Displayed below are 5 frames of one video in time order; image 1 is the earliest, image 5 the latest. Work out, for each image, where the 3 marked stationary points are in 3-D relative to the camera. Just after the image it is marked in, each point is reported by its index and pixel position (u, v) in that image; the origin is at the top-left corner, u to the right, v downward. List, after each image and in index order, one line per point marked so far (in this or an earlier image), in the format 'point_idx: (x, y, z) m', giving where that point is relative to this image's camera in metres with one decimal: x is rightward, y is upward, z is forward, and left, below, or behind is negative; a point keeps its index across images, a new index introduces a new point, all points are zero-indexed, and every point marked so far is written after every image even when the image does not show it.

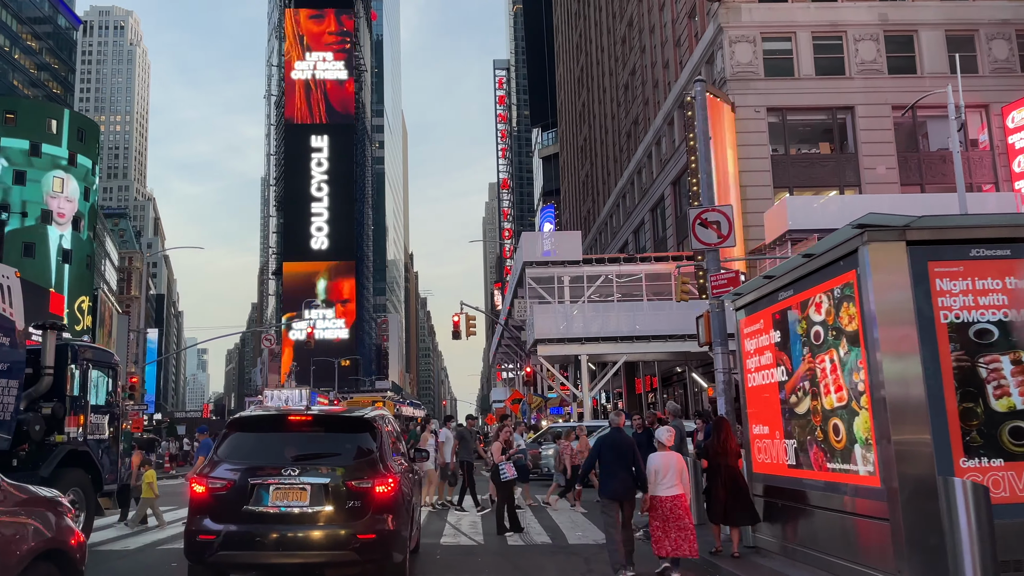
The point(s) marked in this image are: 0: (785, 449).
0: (+2.9, -1.7, +8.8) m
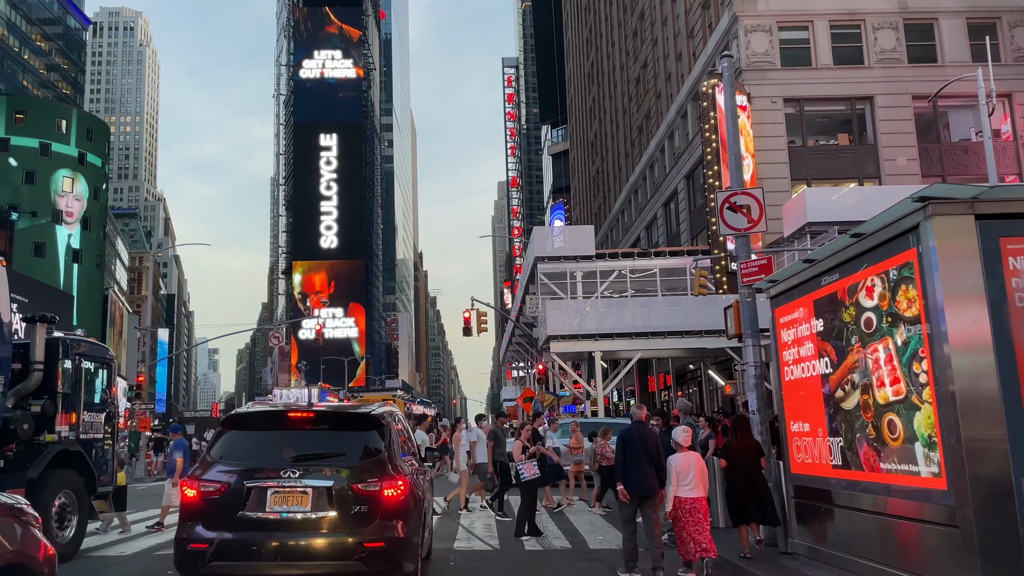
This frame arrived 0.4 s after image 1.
0: (+3.1, -1.5, +8.1) m
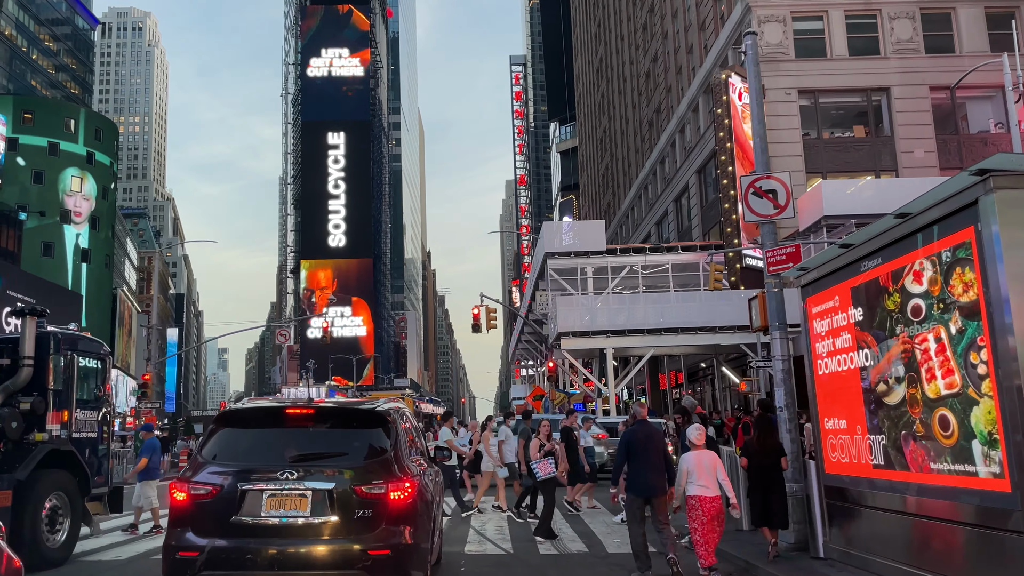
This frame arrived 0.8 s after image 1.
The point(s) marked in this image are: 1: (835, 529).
0: (+3.2, -1.4, +7.6) m
1: (+3.4, -2.5, +8.7) m
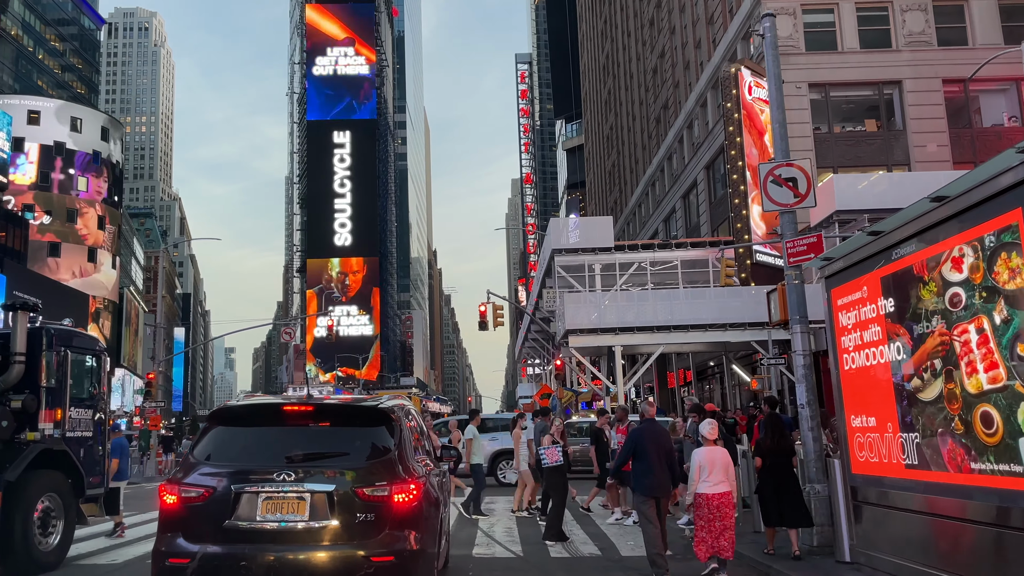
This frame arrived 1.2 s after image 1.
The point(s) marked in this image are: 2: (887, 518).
0: (+3.3, -1.3, +7.2) m
1: (+3.5, -2.4, +8.3) m
2: (+3.4, -2.1, +7.7) m
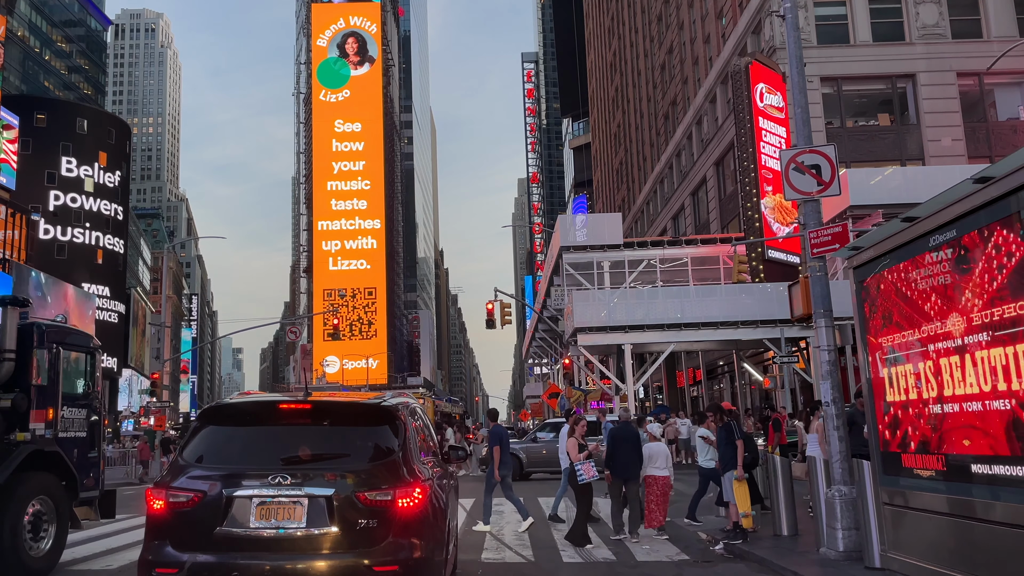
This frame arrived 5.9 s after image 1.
0: (+3.4, -1.3, +6.8) m
1: (+3.6, -2.3, +7.8) m
2: (+3.5, -2.0, +7.2) m
